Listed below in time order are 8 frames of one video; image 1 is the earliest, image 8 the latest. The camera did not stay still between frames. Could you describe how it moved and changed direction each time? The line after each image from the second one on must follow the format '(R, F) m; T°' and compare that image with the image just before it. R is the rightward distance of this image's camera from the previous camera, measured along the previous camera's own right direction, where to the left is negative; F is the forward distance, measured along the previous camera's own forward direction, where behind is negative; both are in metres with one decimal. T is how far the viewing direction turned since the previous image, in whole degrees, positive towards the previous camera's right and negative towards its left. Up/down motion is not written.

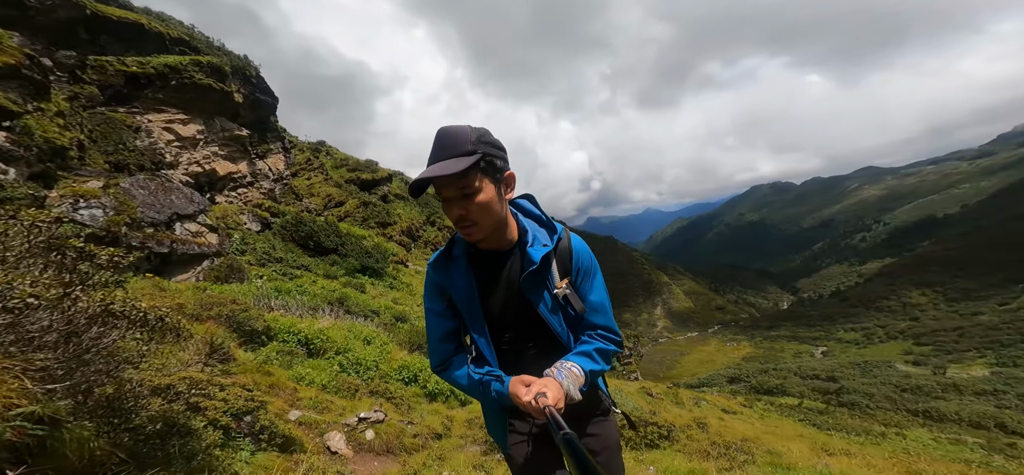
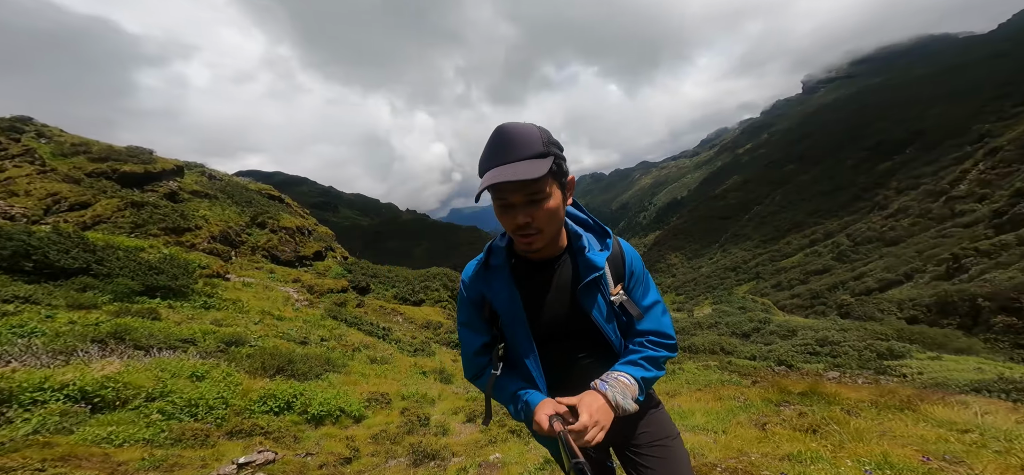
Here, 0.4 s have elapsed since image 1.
(-1.1, +0.2) m; +21°
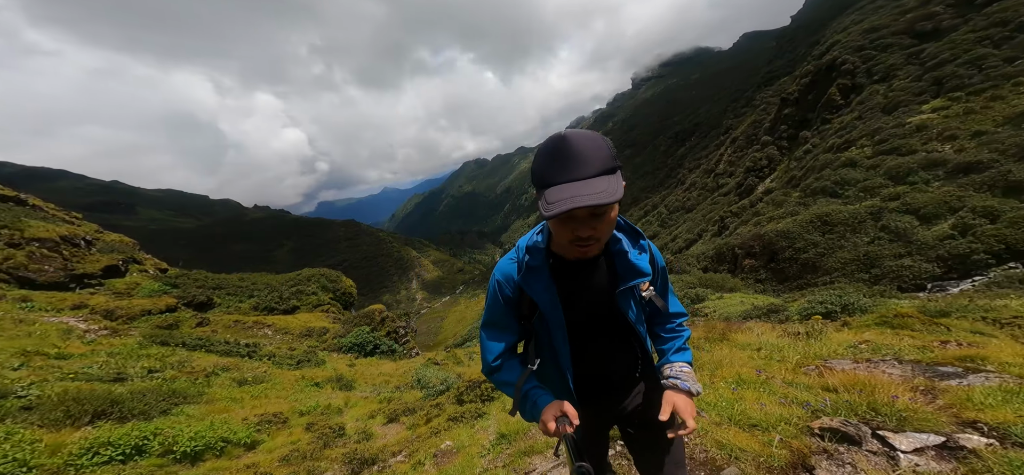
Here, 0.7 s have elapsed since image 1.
(-1.0, -0.1) m; +20°
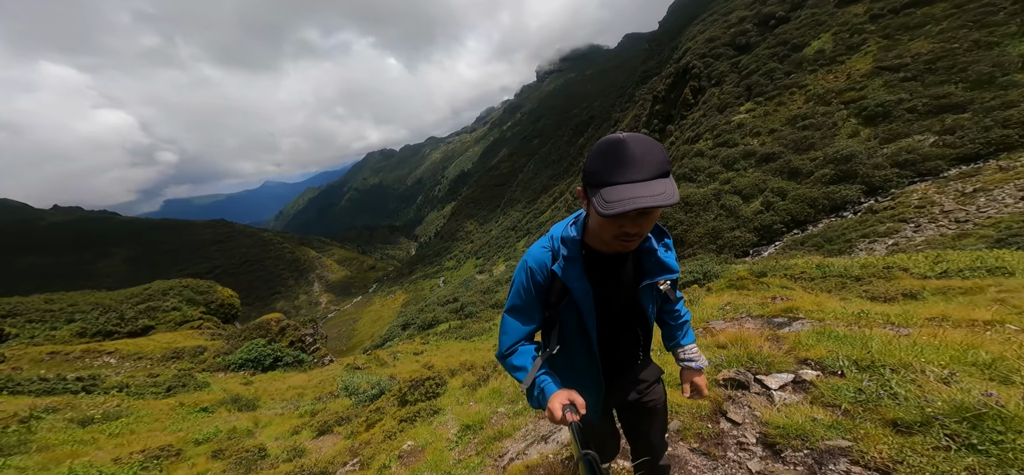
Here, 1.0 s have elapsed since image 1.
(-0.8, -0.1) m; +15°
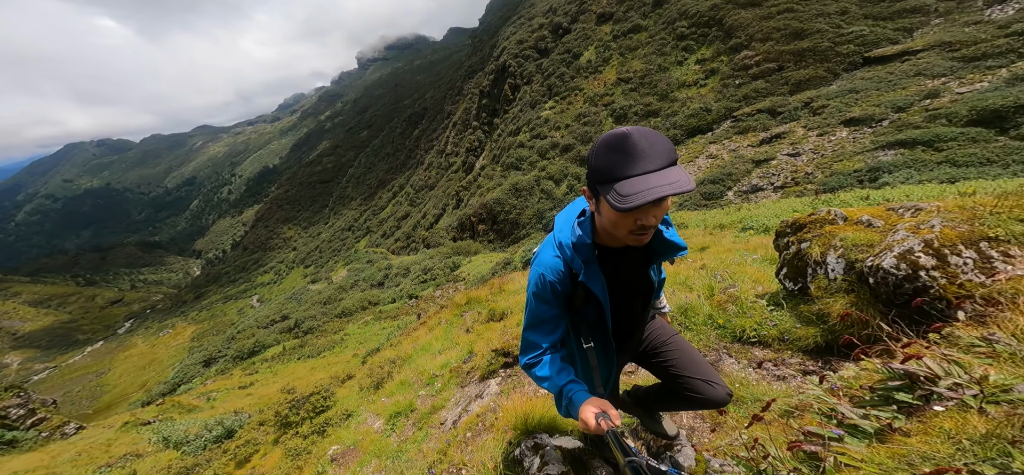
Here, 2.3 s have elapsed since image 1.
(-1.6, +0.4) m; +27°
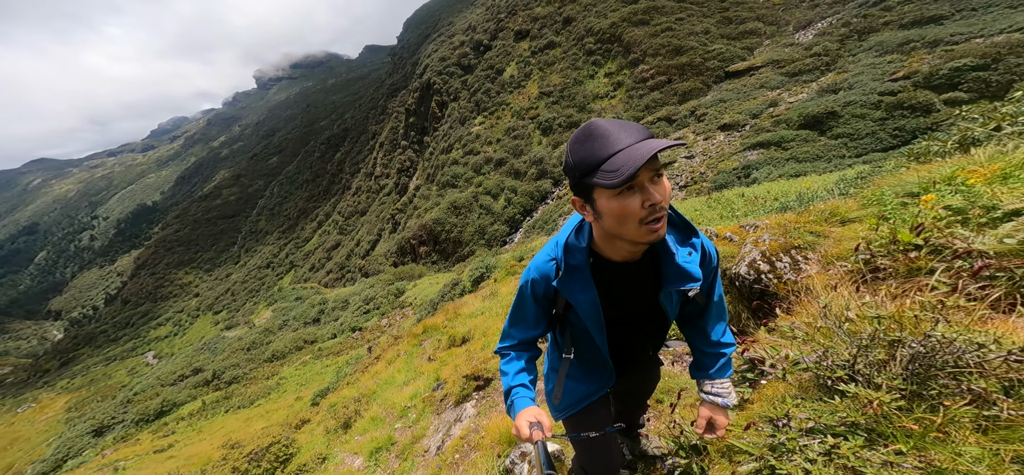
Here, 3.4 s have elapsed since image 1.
(-0.5, +0.3) m; +10°
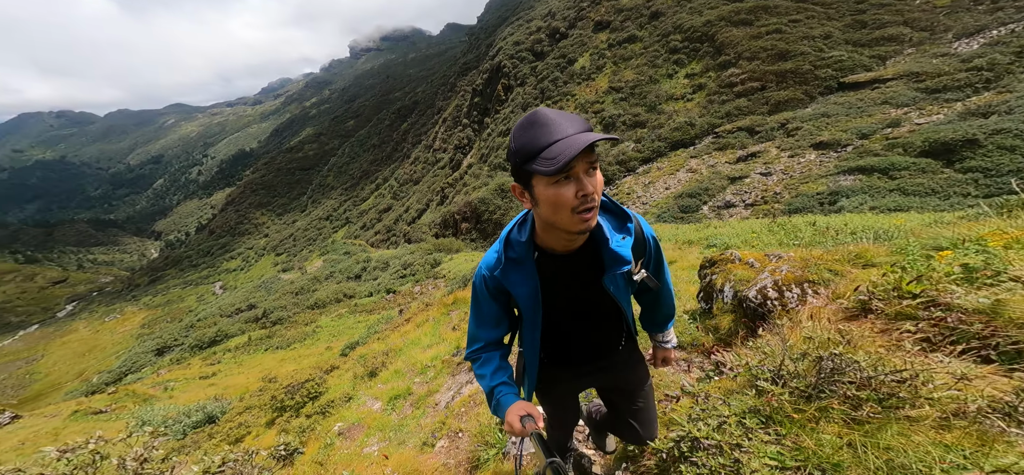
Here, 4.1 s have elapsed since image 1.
(+0.4, -0.2) m; -7°
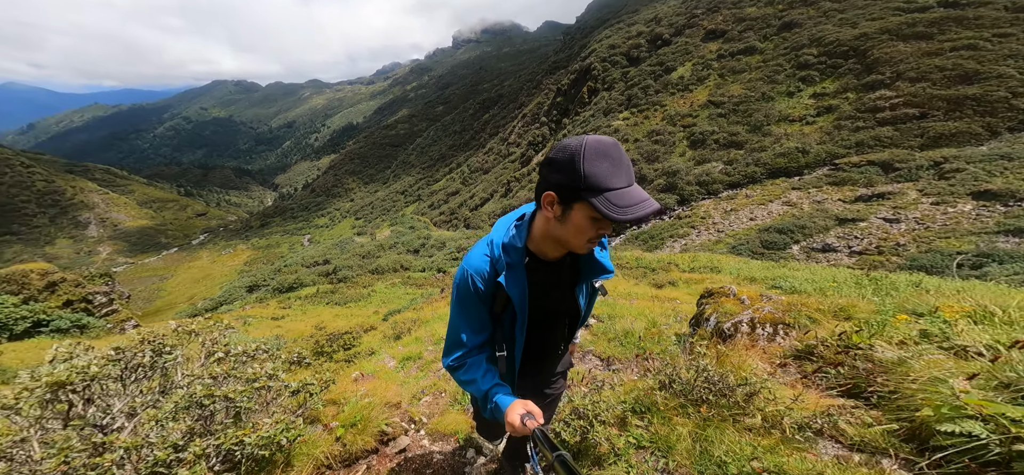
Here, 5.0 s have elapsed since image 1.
(+0.8, 0.0) m; -10°
